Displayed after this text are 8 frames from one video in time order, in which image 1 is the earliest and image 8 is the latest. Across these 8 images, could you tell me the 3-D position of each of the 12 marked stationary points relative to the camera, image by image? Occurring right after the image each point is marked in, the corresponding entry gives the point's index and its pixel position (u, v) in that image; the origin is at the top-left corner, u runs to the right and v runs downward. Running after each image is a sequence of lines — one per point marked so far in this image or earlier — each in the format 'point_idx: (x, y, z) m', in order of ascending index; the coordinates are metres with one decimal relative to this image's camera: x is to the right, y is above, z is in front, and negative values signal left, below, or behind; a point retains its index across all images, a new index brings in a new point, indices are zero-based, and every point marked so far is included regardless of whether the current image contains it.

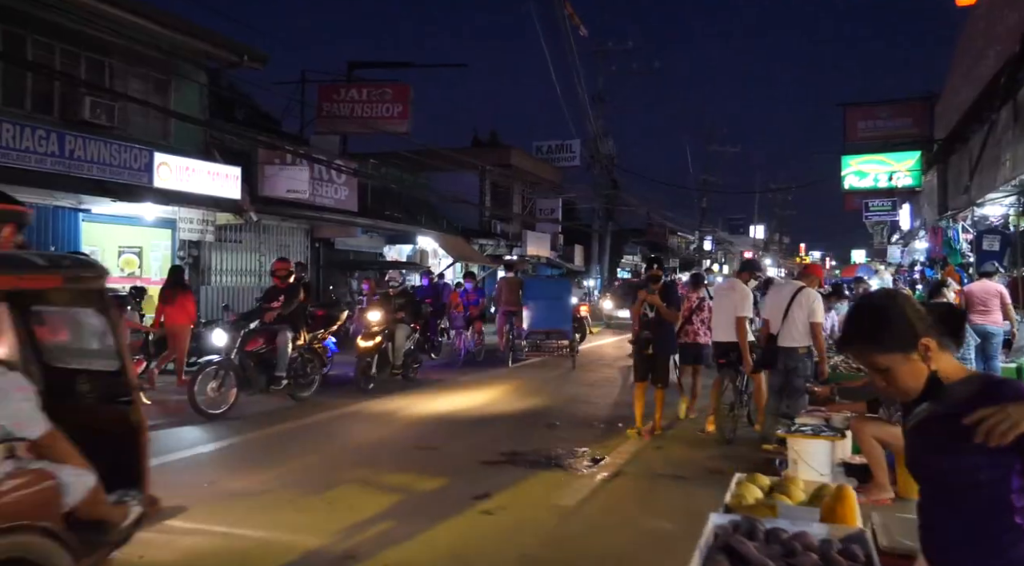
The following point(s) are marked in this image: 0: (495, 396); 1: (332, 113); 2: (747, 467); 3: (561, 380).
0: (-0.2, -1.8, +11.8) m
1: (-4.3, +4.1, +18.0) m
2: (+2.3, -1.8, +7.3) m
3: (+1.0, -1.8, +13.7) m
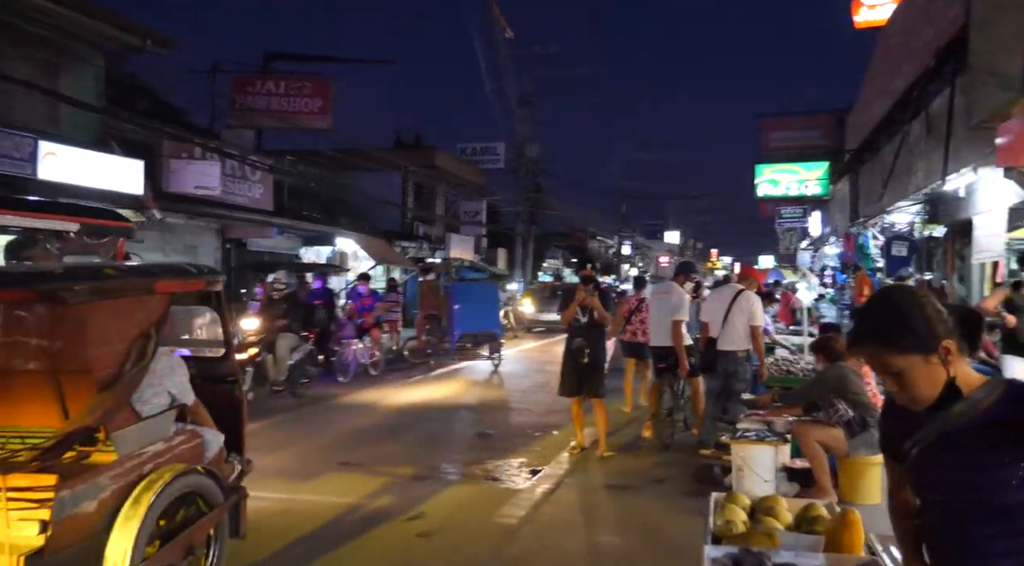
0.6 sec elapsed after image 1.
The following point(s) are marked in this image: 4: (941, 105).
0: (-1.3, -1.8, +11.4) m
1: (-6.0, +4.0, +17.1) m
2: (+1.7, -1.8, +7.1) m
3: (-0.4, -1.8, +13.4) m
4: (+6.2, +2.6, +10.9) m
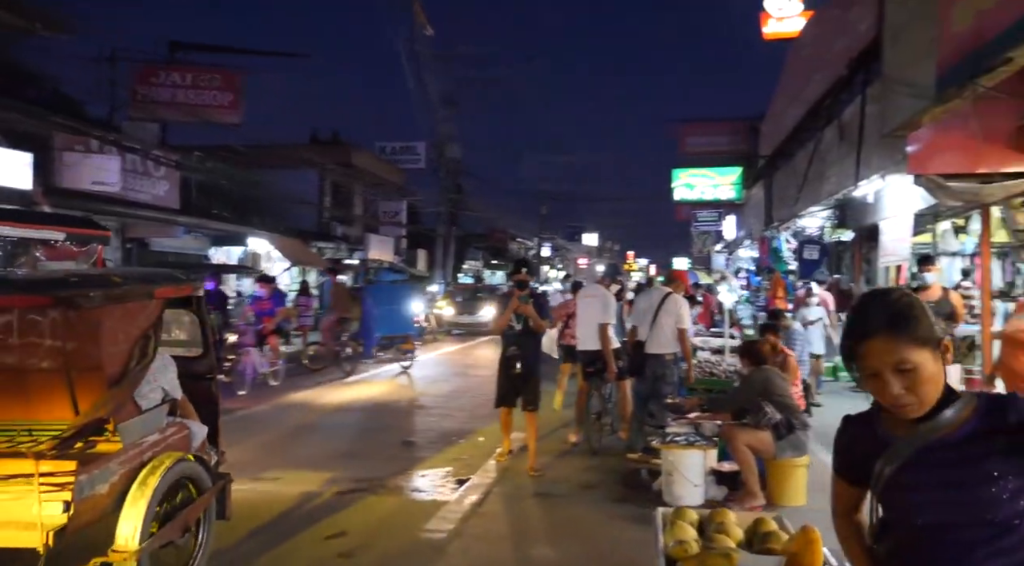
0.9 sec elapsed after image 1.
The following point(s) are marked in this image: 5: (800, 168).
0: (-2.5, -1.8, +11.0) m
1: (-7.7, +4.0, +16.2) m
2: (+1.0, -1.8, +7.1) m
3: (-1.7, -1.9, +13.1) m
4: (+5.1, +2.5, +11.3) m
5: (+5.7, +2.2, +14.8) m
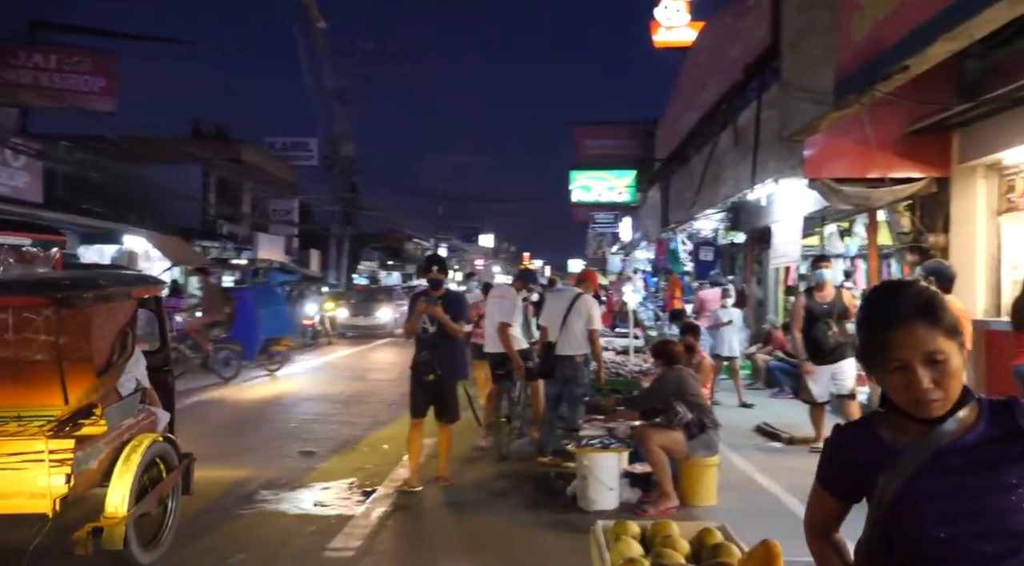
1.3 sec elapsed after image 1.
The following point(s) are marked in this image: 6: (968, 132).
0: (-3.8, -1.9, +10.3) m
1: (-9.8, +3.9, +14.7) m
2: (+0.1, -1.8, +6.9) m
3: (-3.4, -1.9, +12.5) m
4: (+3.7, +2.5, +11.6) m
5: (+3.8, +2.2, +15.2) m
6: (+4.7, +1.6, +7.9) m
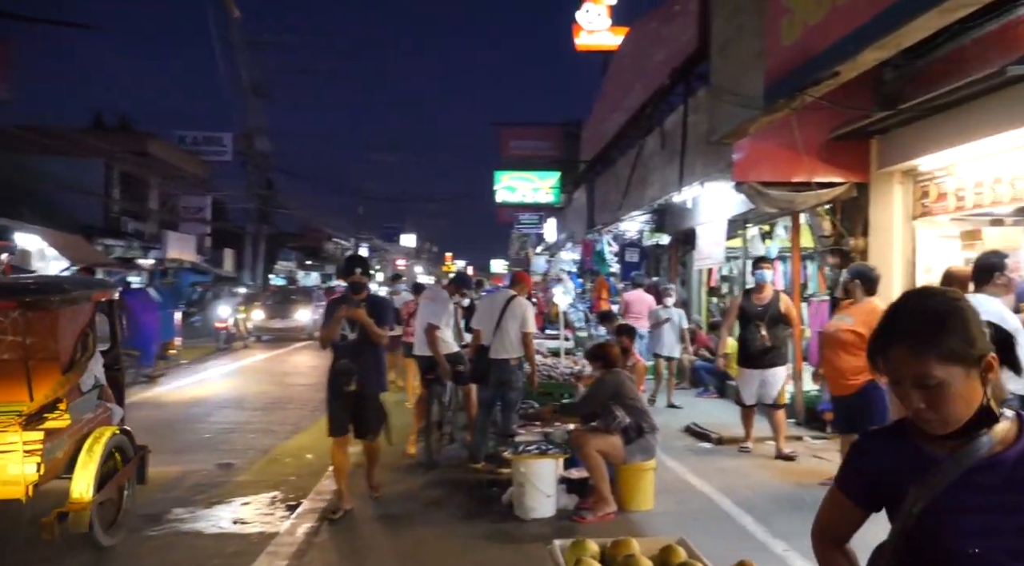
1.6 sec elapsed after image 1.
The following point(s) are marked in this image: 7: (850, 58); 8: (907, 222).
0: (-4.7, -1.9, +9.6) m
1: (-11.1, +3.9, +13.4) m
2: (-0.4, -1.8, +6.7) m
3: (-4.5, -1.9, +11.9) m
4: (+2.5, +2.5, +11.8) m
5: (+2.3, +2.2, +15.3) m
6: (+4.0, +1.6, +8.1) m
7: (+2.5, +1.7, +5.6) m
8: (+4.3, +0.7, +8.2) m
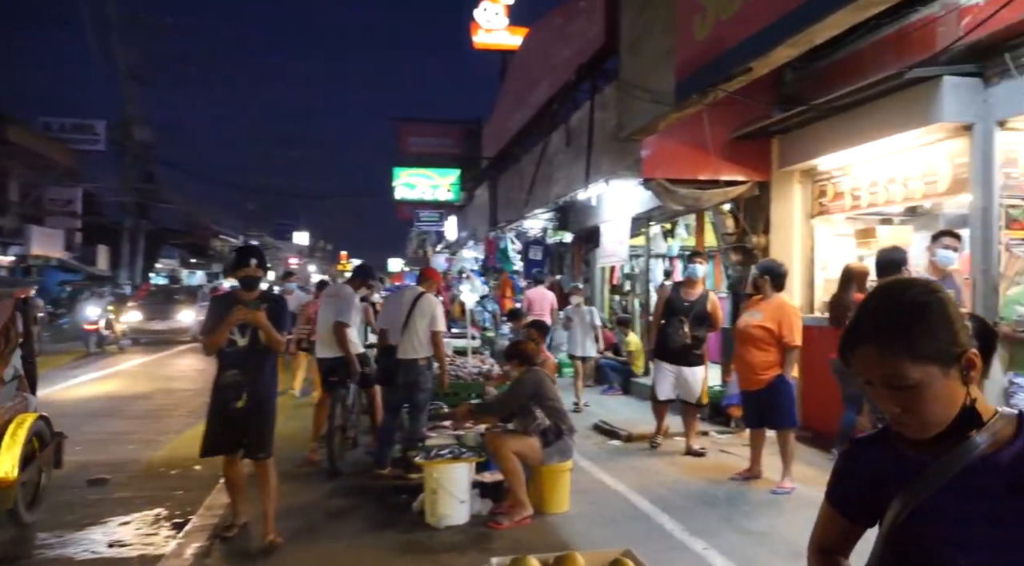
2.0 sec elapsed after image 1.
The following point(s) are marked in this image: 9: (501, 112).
0: (-5.8, -1.8, +8.6) m
1: (-12.7, +4.0, +11.5) m
2: (-1.2, -1.8, +6.3) m
3: (-5.9, -1.8, +10.9) m
4: (+1.1, +2.5, +11.7) m
5: (+0.3, +2.2, +15.2) m
6: (+3.0, +1.6, +8.3) m
7: (+1.9, +1.7, +5.6) m
8: (+3.3, +0.7, +8.4) m
9: (-0.3, +4.1, +18.4) m
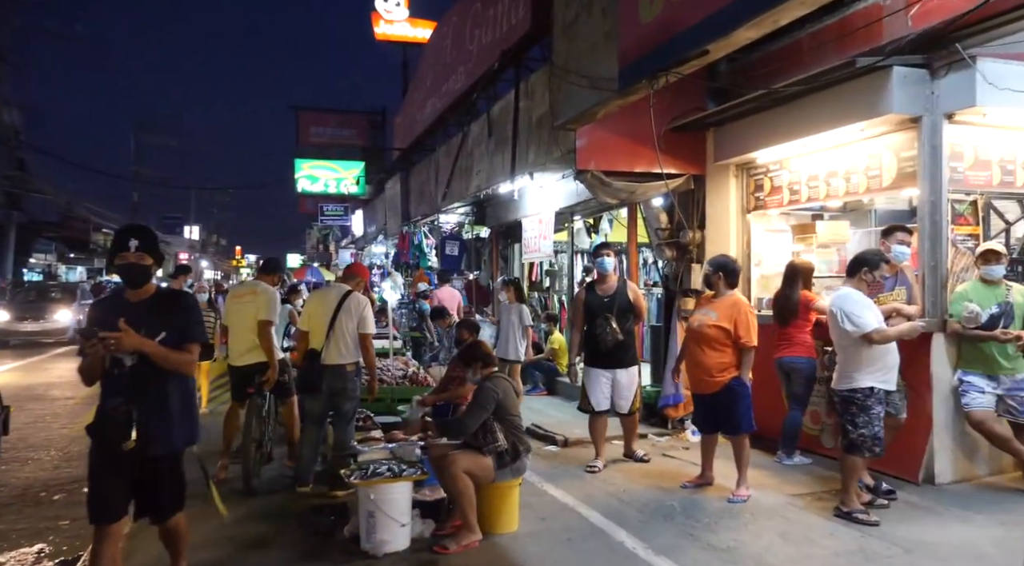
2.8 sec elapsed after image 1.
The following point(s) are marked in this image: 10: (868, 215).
0: (-6.6, -1.8, +7.3) m
1: (-13.7, +4.0, +9.2) m
2: (-1.6, -1.8, +5.6) m
3: (-6.9, -1.8, +9.5) m
4: (-0.1, +2.6, +11.2) m
5: (-1.3, +2.3, +14.6) m
6: (+2.3, +1.6, +8.1) m
7: (+1.5, +1.7, +5.3) m
8: (+2.5, +0.7, +8.2) m
9: (-2.3, +4.2, +17.6) m
10: (+3.8, +0.7, +8.0) m
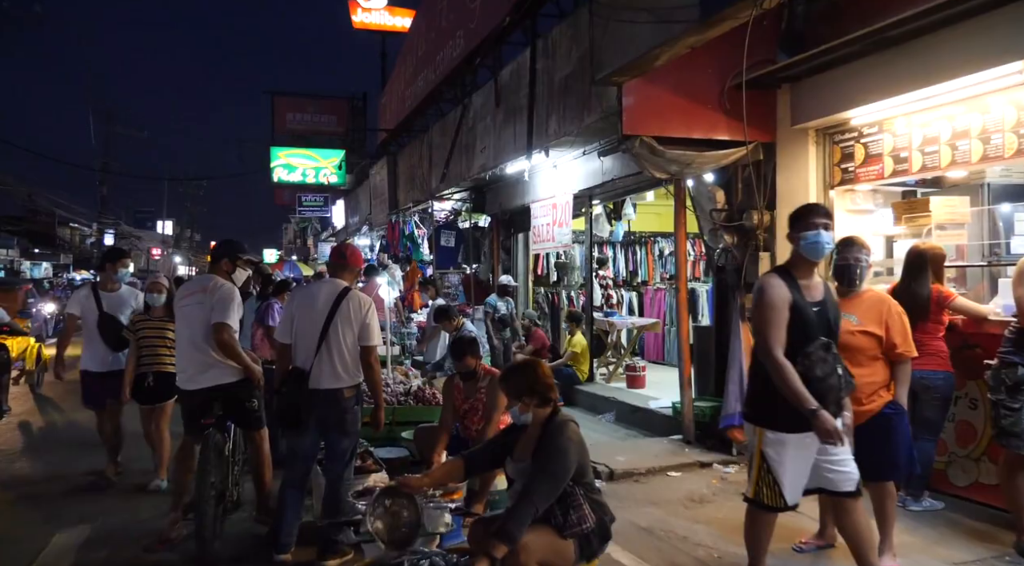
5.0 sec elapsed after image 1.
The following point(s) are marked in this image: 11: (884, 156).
0: (-6.3, -1.8, +5.5) m
1: (-13.5, +4.0, +7.2) m
2: (-1.3, -1.7, +3.9) m
3: (-6.7, -1.8, +7.7) m
4: (0.0, +2.7, +9.6) m
5: (-1.2, +2.4, +12.9) m
6: (+2.5, +1.7, +6.6) m
7: (+1.8, +1.8, +3.7) m
8: (+2.8, +0.8, +6.7) m
9: (-2.3, +4.3, +15.9) m
10: (+4.0, +0.8, +6.5) m
11: (+3.0, +1.0, +6.2) m
